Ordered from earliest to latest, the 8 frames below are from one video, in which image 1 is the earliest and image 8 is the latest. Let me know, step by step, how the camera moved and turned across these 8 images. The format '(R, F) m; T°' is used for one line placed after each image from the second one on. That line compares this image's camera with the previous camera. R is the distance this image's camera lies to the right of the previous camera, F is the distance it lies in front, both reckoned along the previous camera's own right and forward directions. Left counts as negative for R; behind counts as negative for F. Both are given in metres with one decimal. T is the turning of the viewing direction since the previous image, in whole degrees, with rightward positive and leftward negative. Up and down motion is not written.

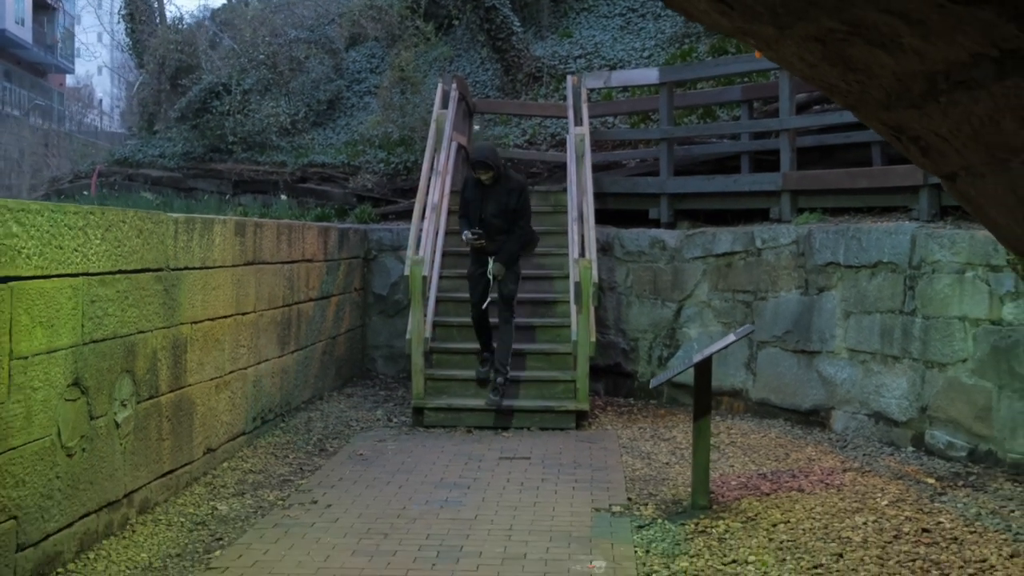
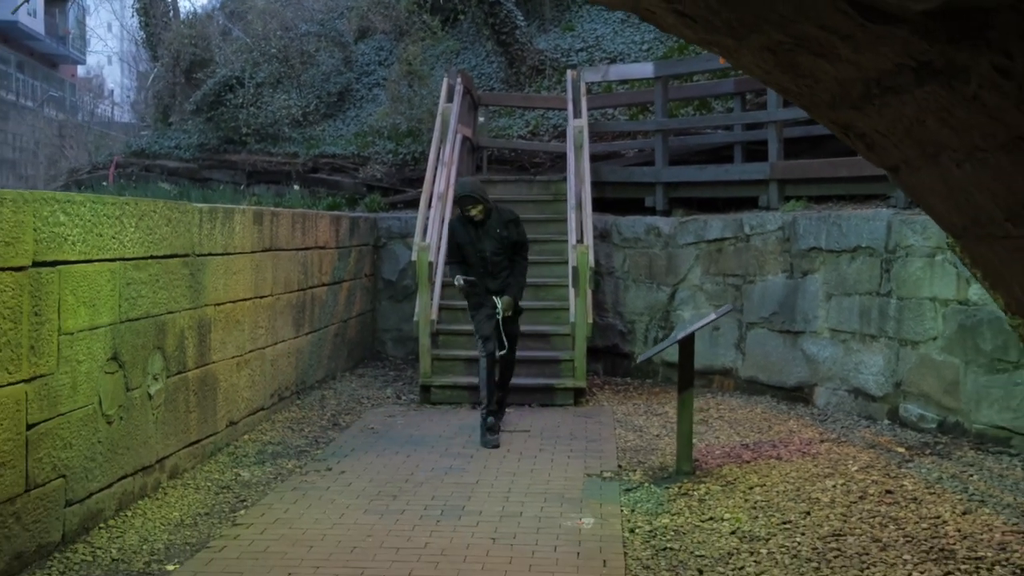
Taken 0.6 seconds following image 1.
(+0.1, -0.4) m; -1°
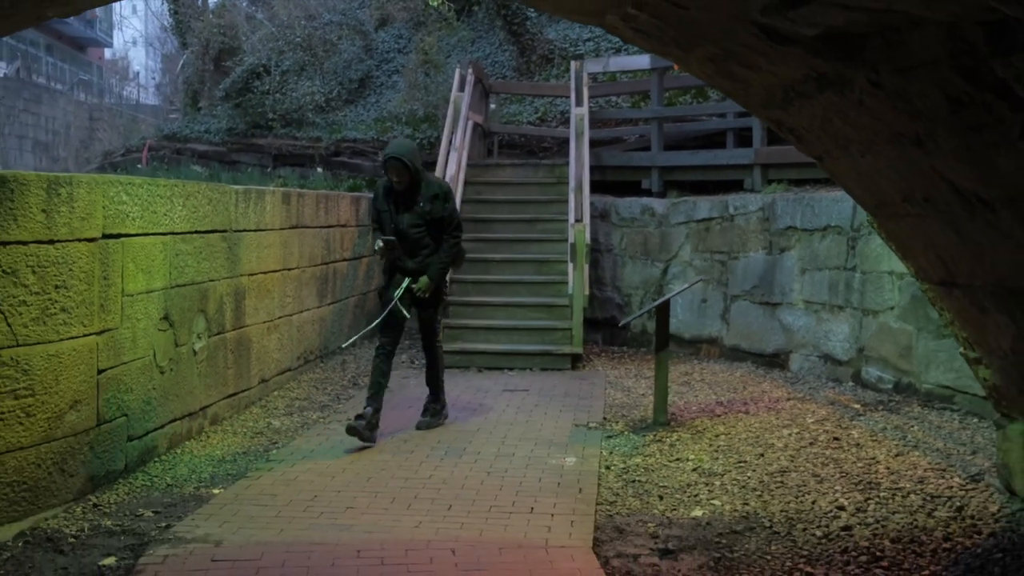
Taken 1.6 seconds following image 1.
(+0.1, -0.7) m; -1°
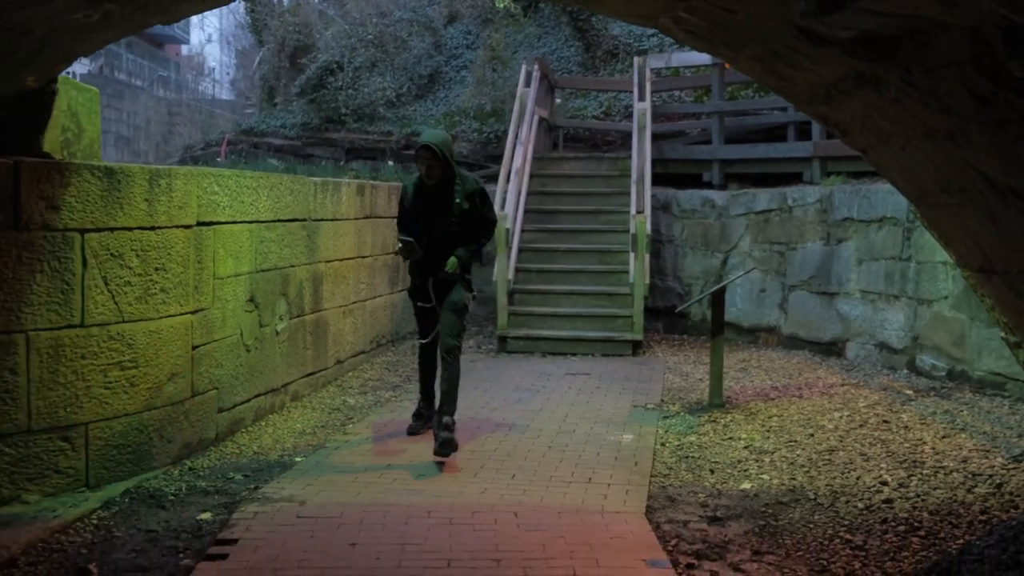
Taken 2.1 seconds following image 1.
(0.0, -0.3) m; -4°
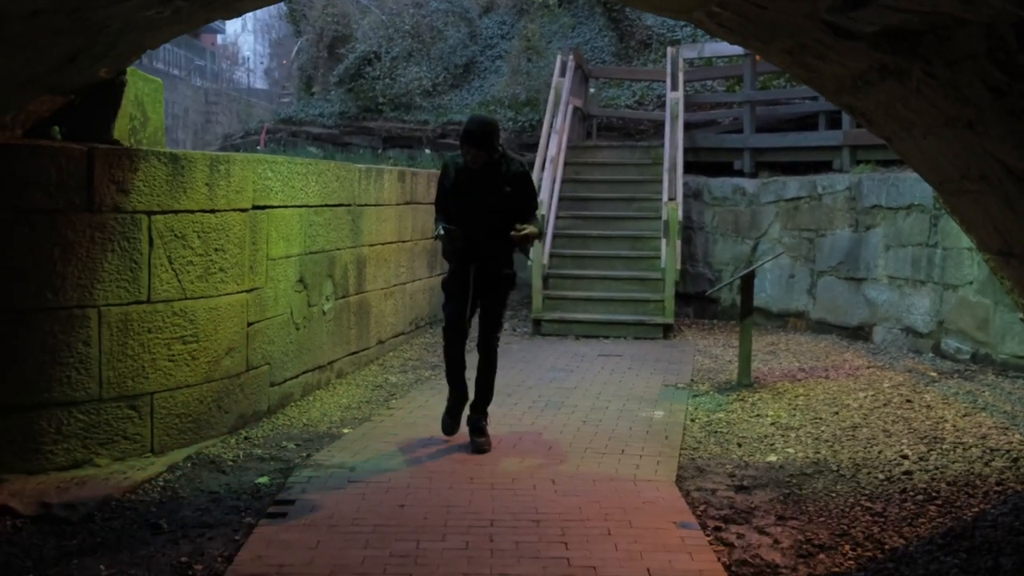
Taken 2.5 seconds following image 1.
(0.0, -0.2) m; -2°
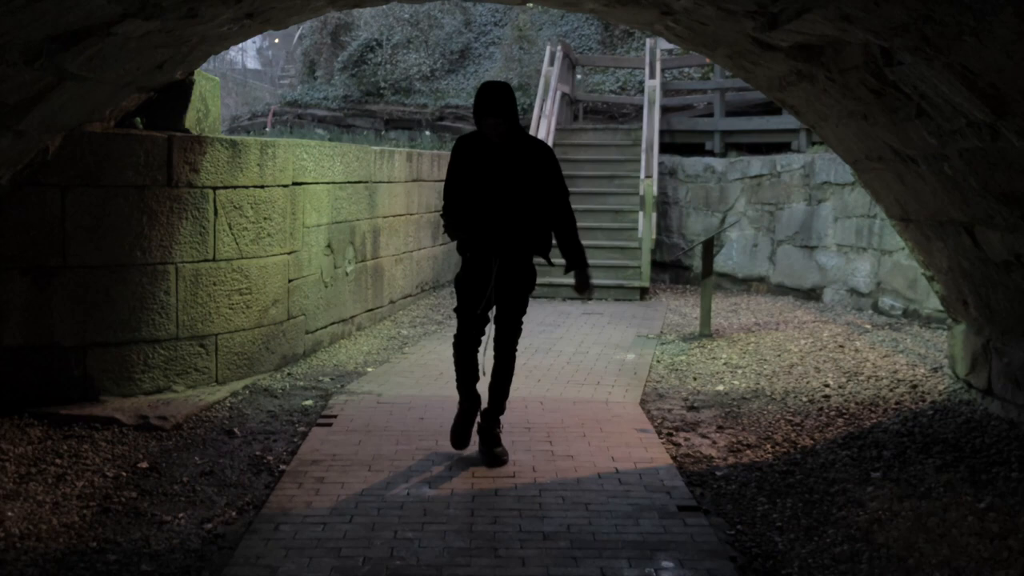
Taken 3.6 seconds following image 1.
(0.0, -1.1) m; 0°
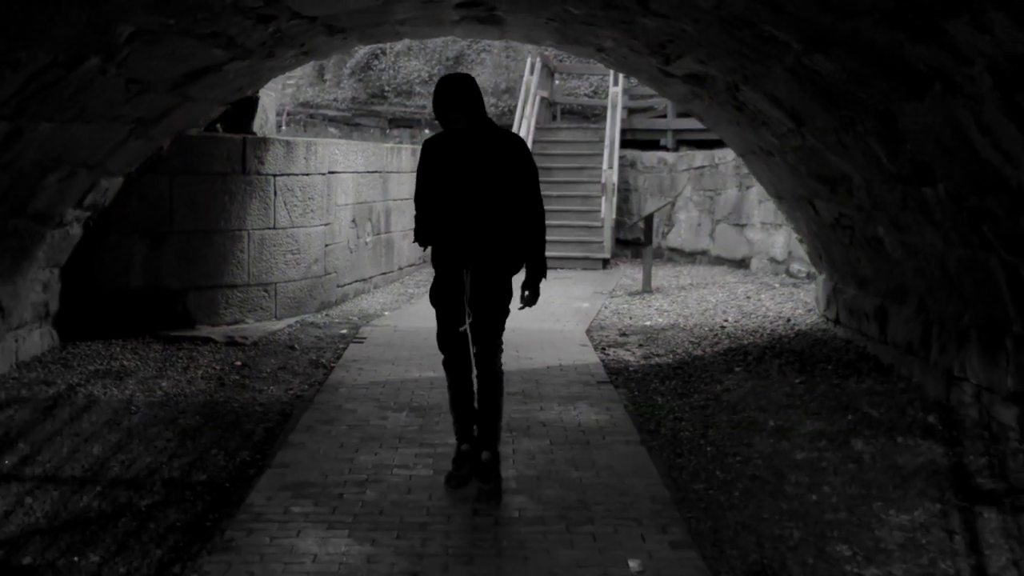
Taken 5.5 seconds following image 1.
(+0.1, -2.0) m; 0°
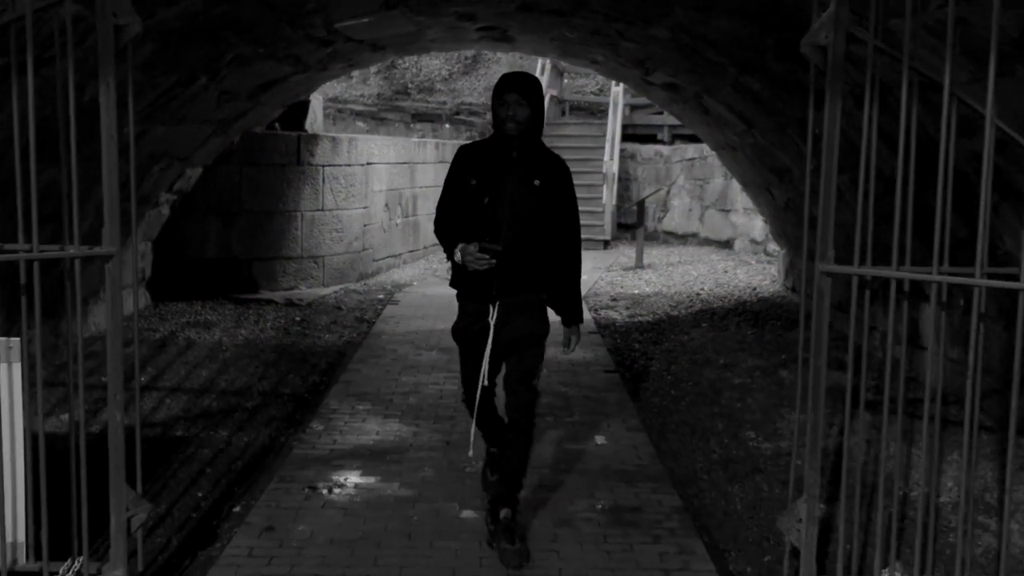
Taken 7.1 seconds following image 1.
(+0.1, -1.5) m; -1°
